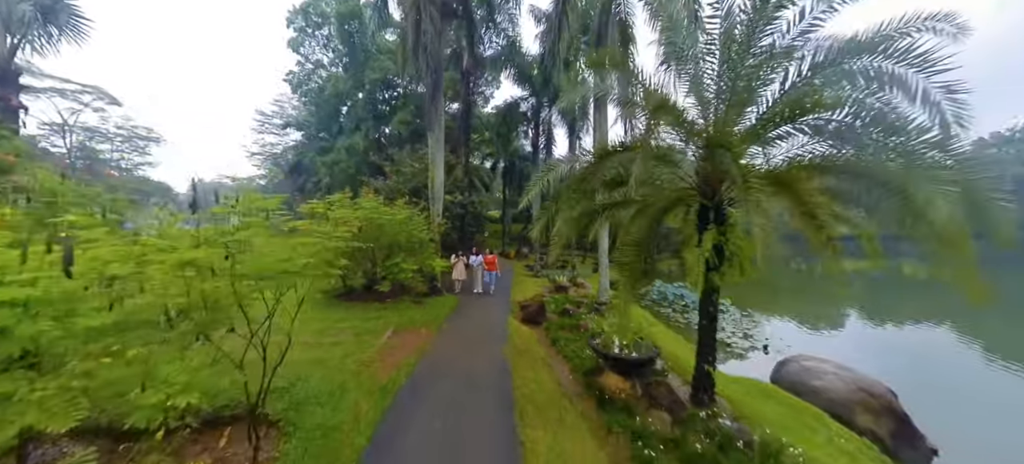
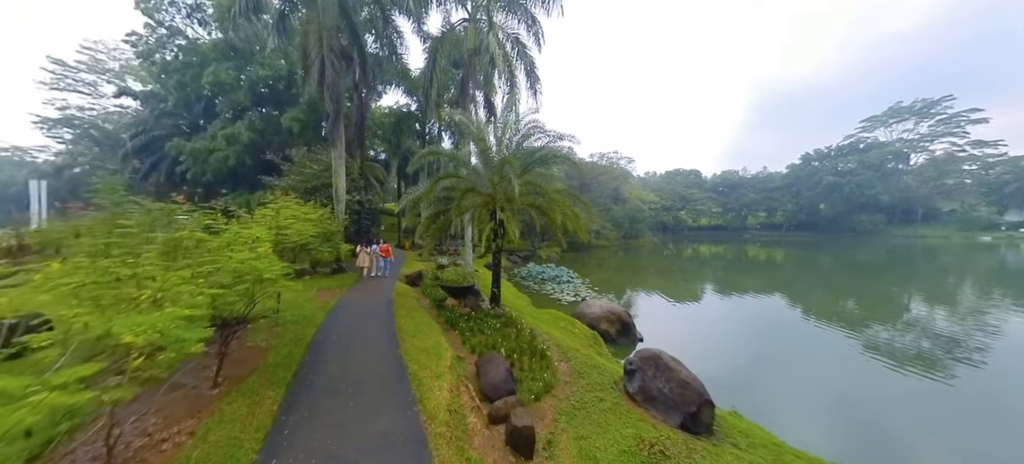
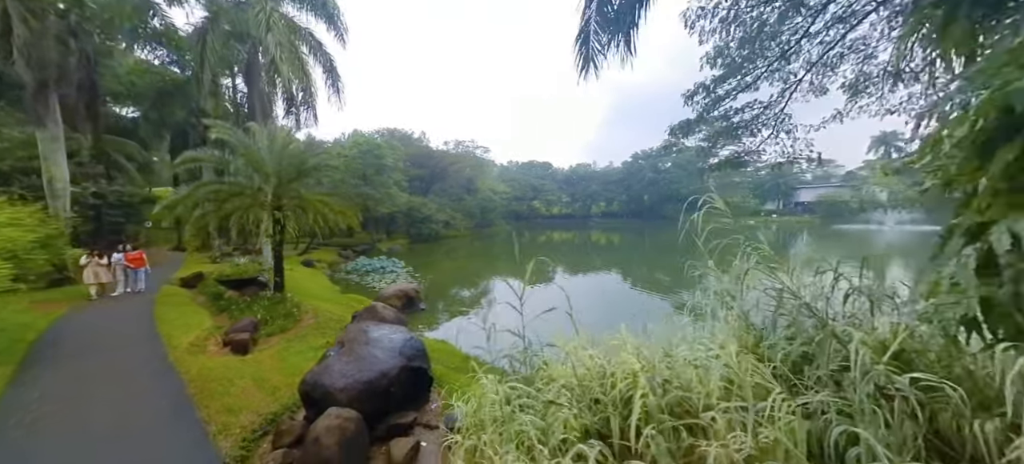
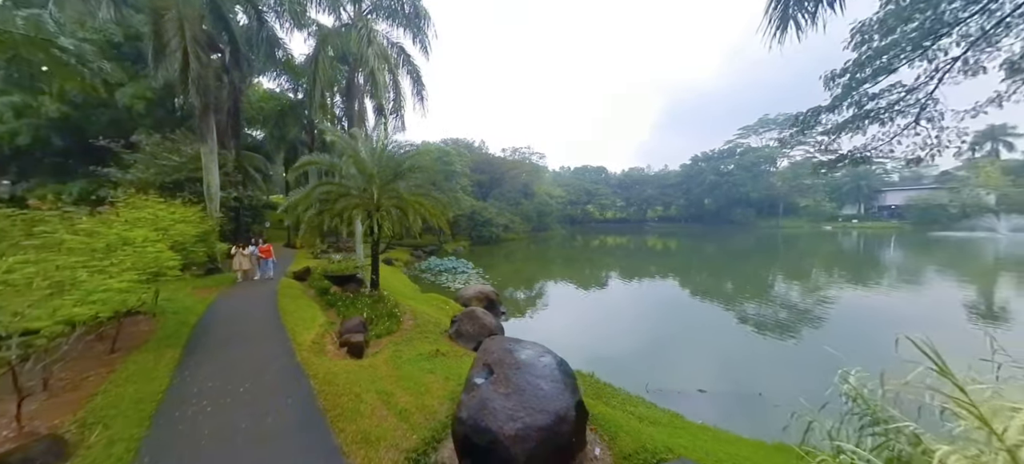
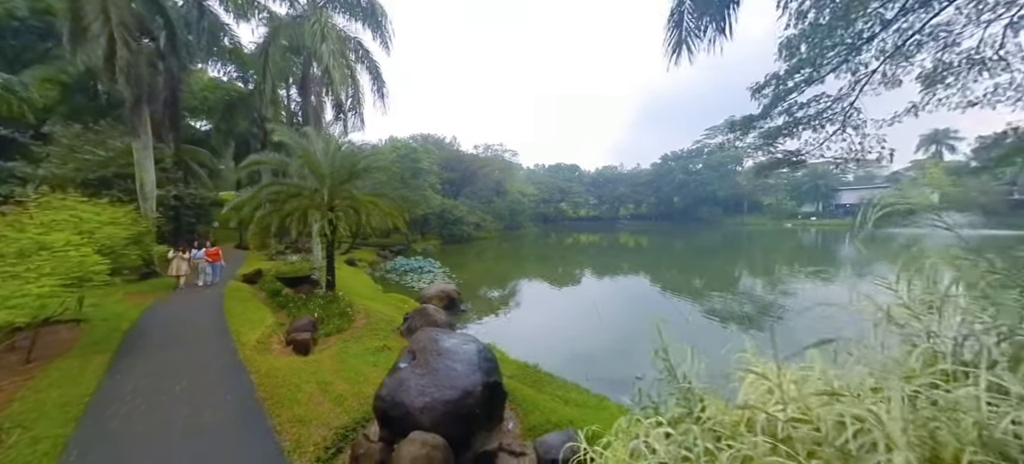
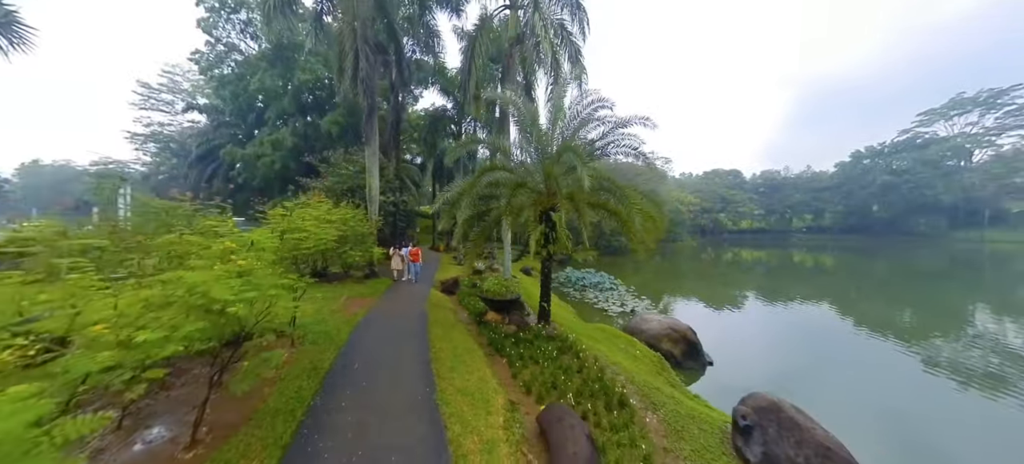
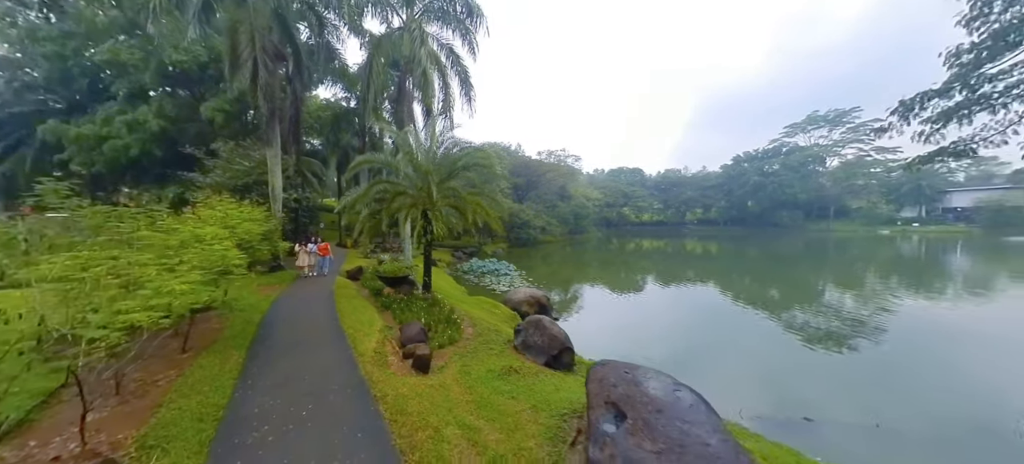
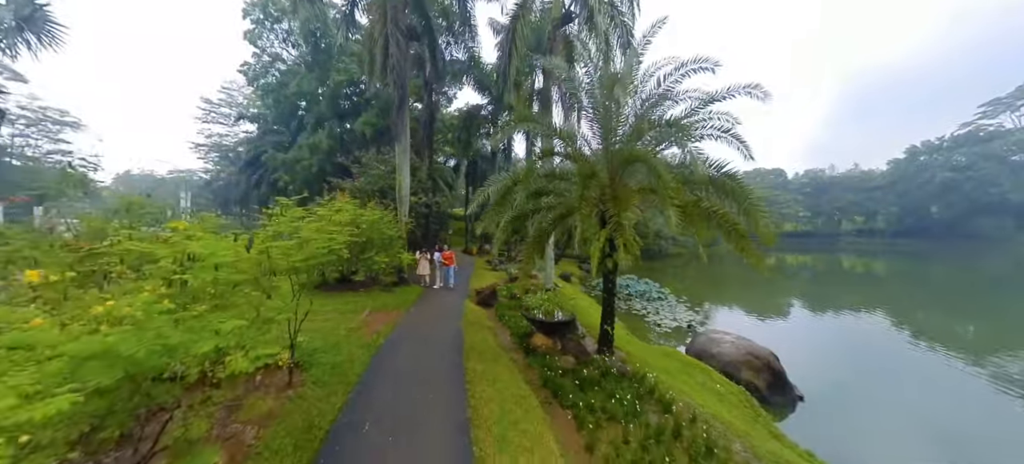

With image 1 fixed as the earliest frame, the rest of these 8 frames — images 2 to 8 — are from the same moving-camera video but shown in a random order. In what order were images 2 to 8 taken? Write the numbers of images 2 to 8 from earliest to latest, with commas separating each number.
8, 6, 2, 7, 4, 5, 3
